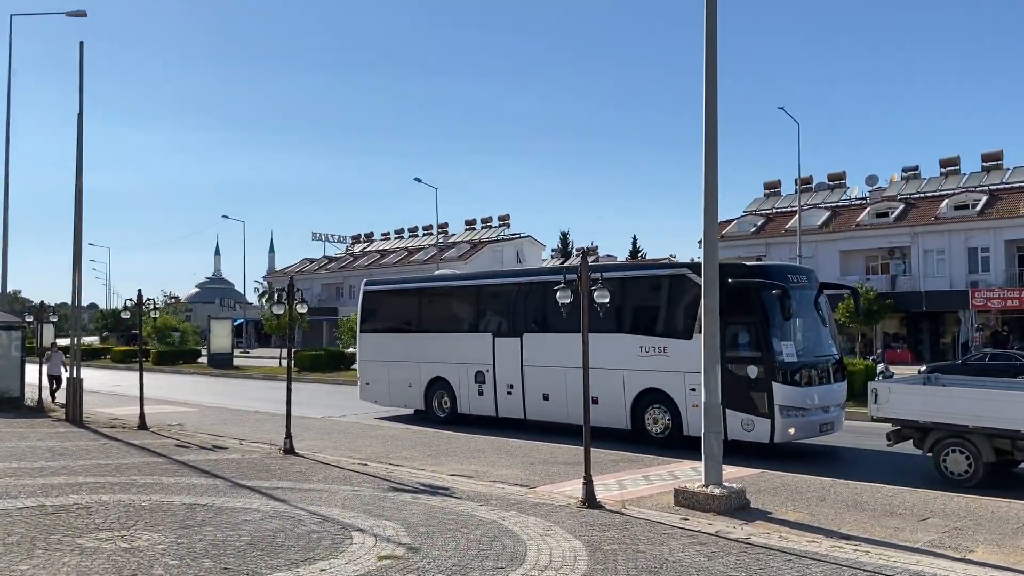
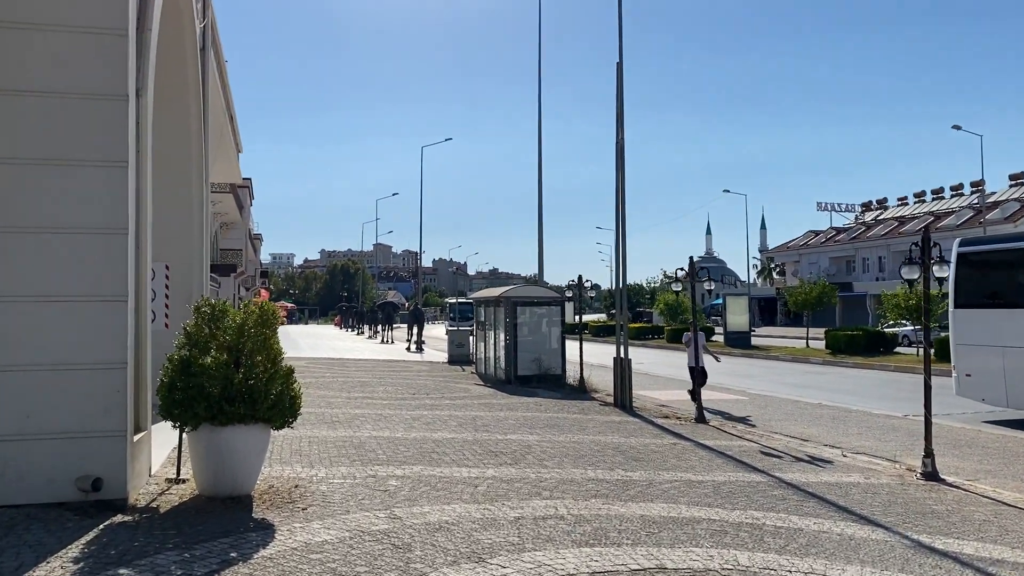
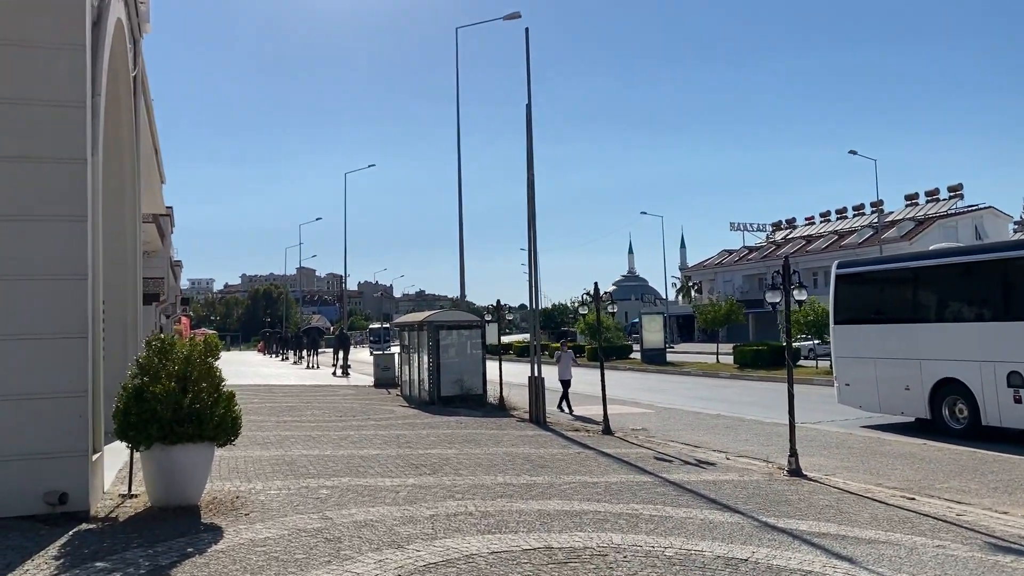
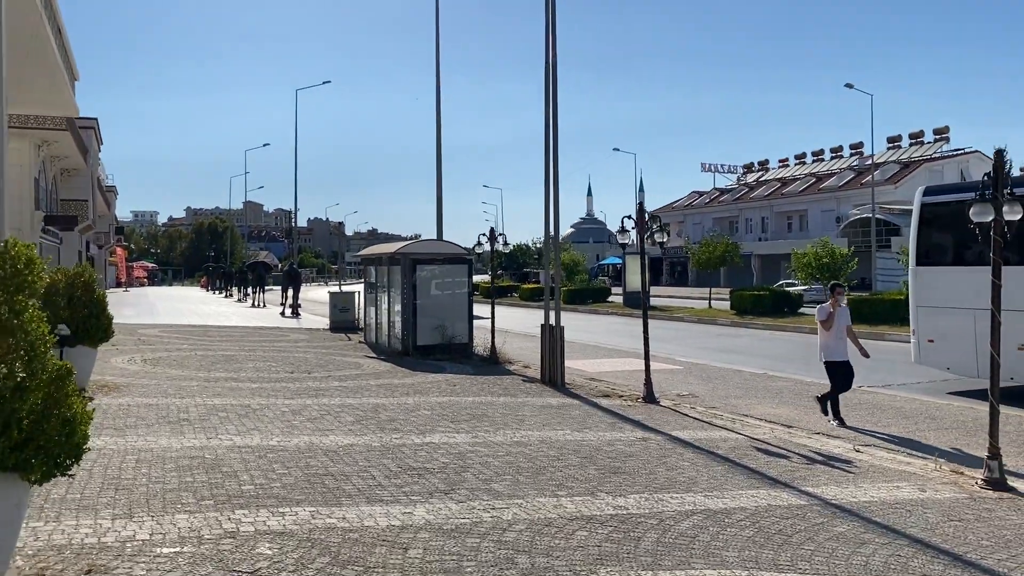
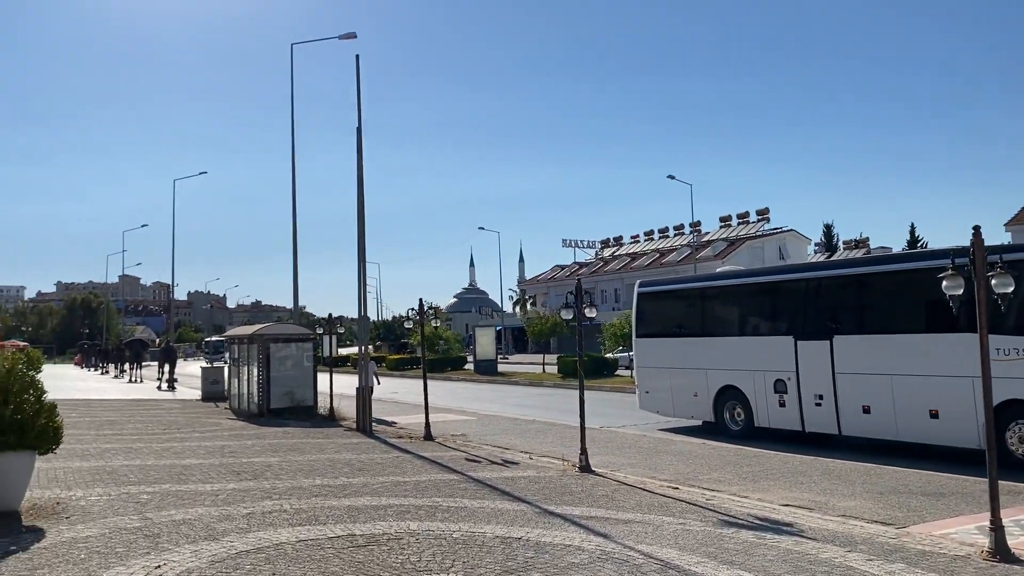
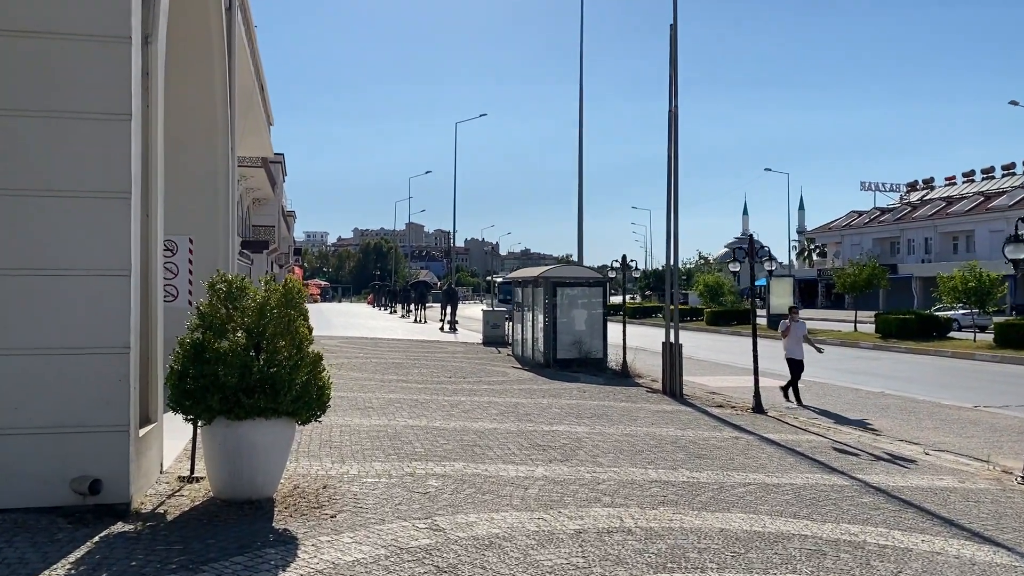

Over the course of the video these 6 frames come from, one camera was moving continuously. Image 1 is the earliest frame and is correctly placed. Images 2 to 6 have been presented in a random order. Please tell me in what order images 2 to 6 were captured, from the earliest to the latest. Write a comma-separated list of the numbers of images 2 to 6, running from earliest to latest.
5, 3, 2, 6, 4
